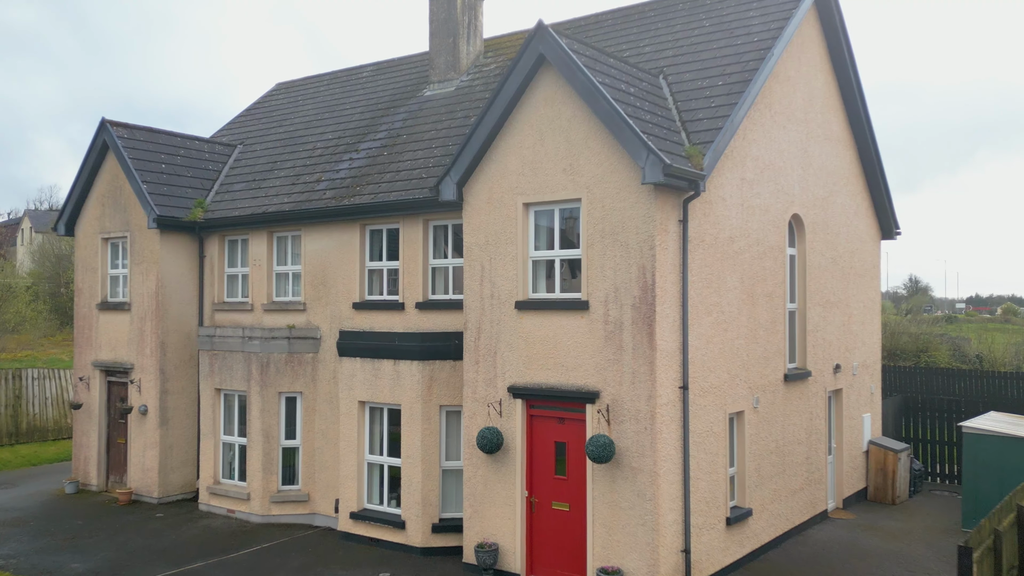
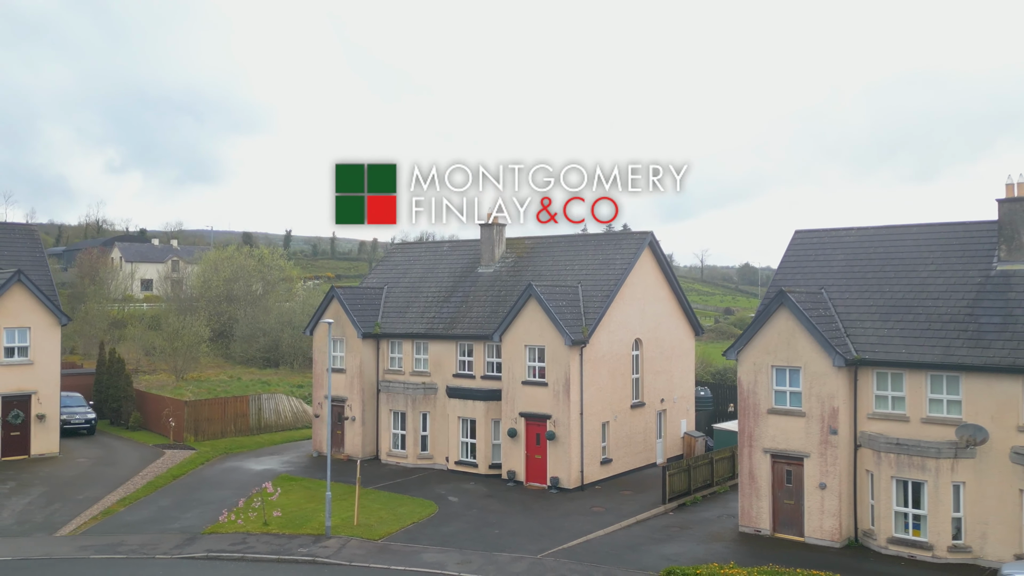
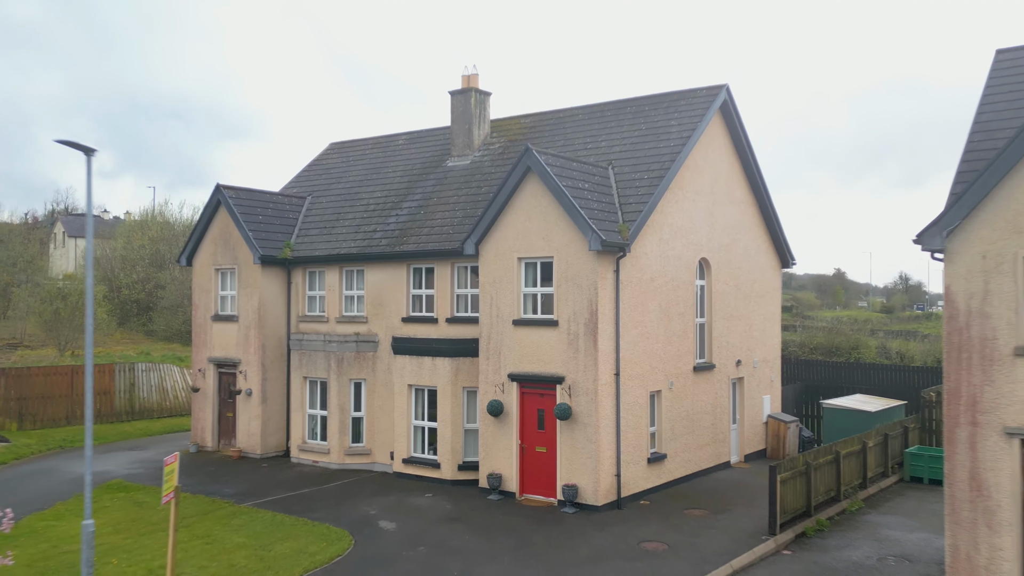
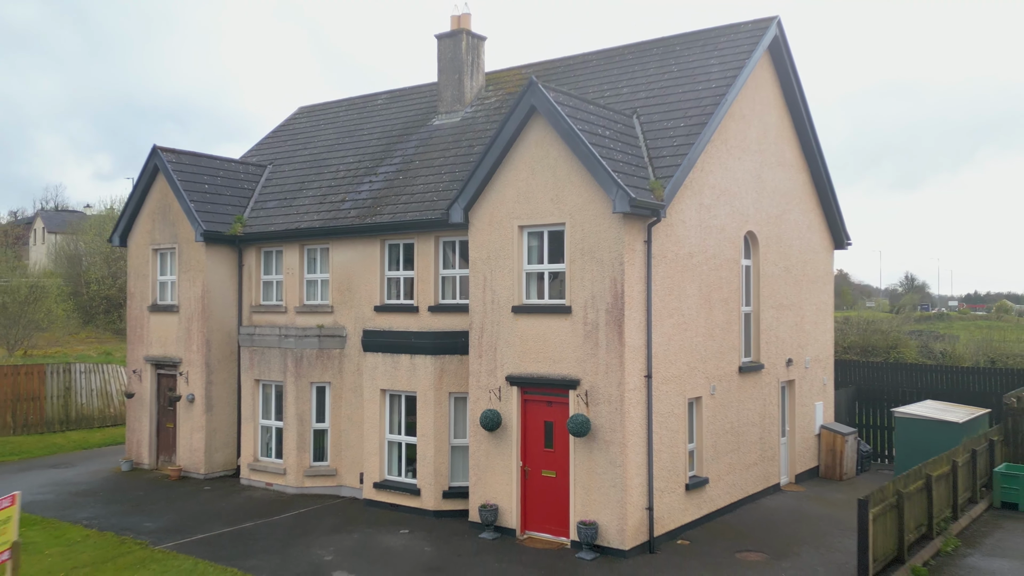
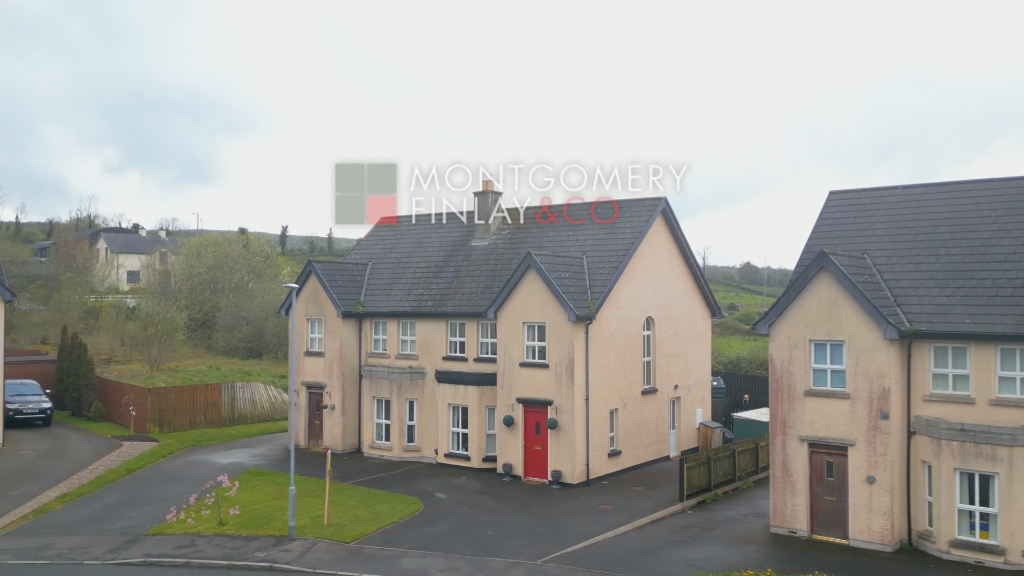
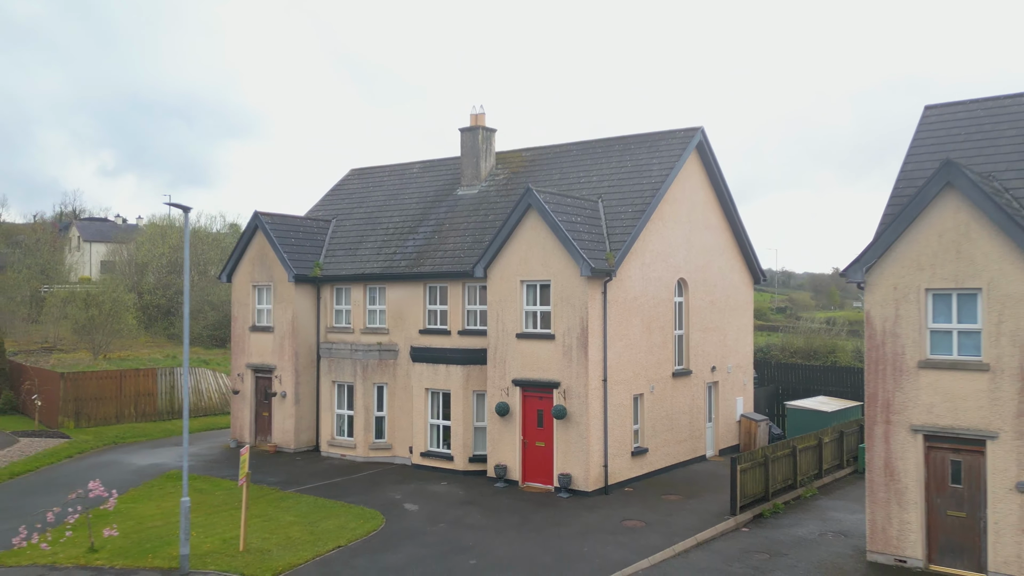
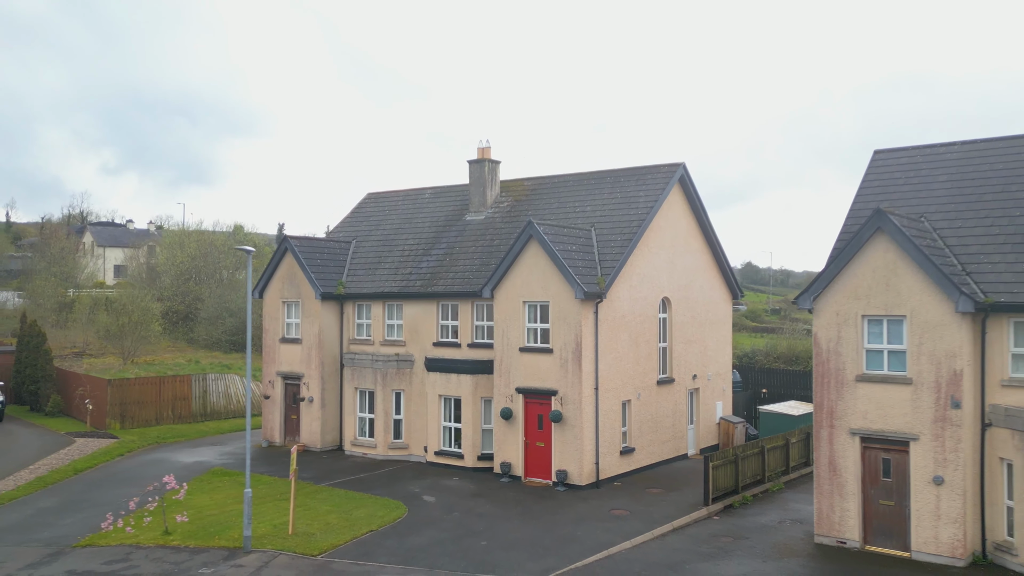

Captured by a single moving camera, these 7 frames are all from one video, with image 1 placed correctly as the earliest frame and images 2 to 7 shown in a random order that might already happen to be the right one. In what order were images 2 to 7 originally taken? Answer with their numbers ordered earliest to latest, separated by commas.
4, 3, 6, 7, 5, 2
